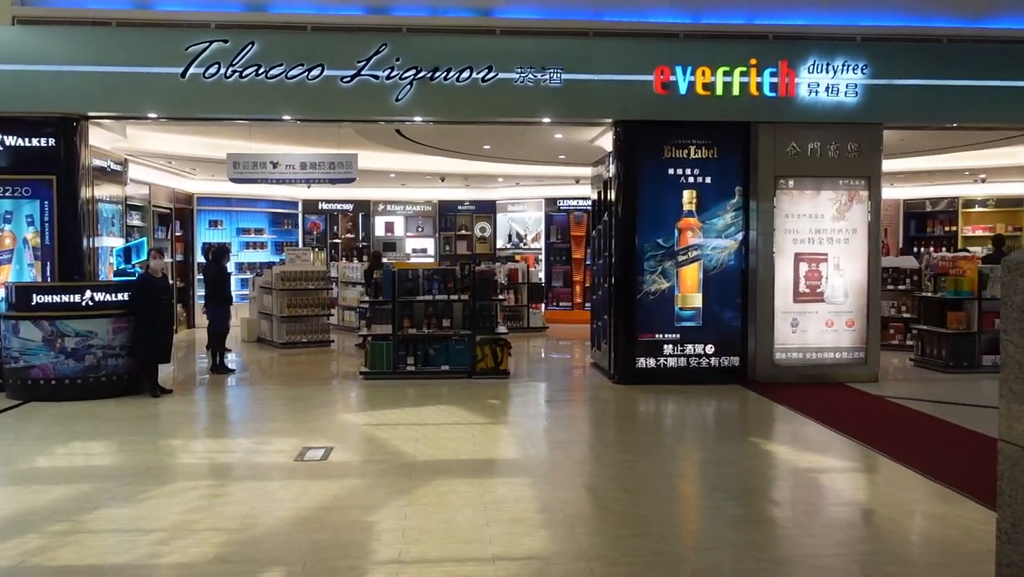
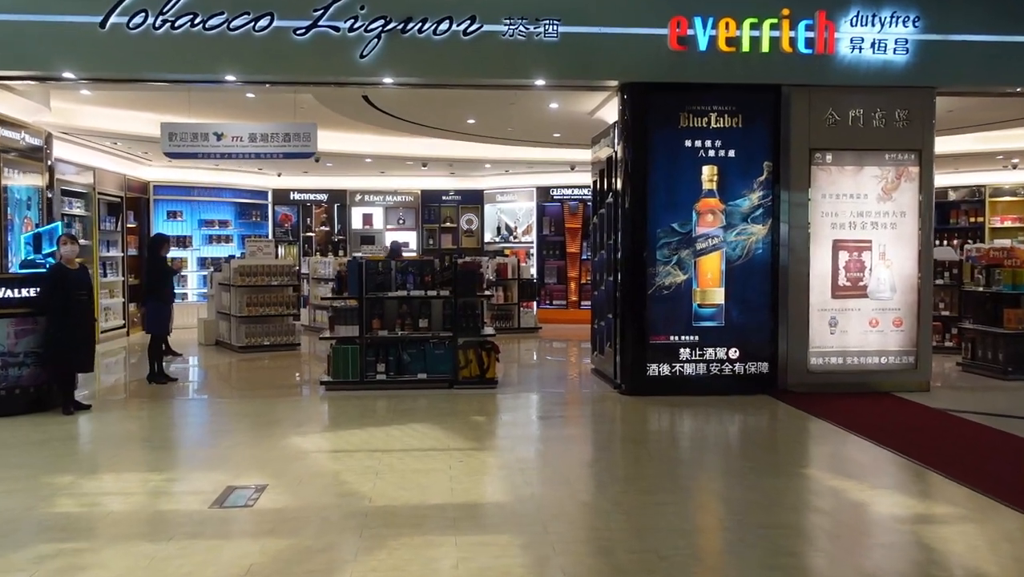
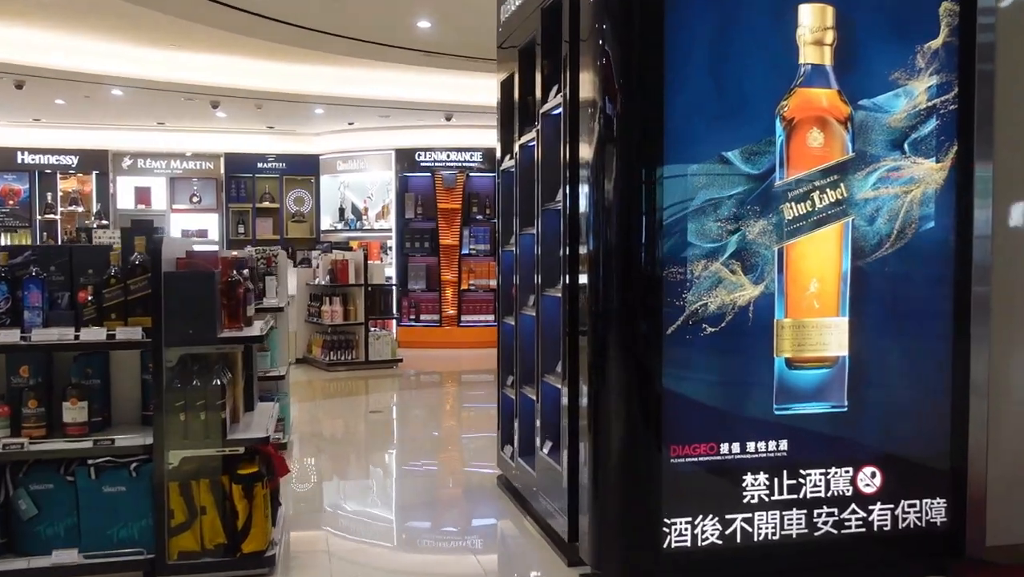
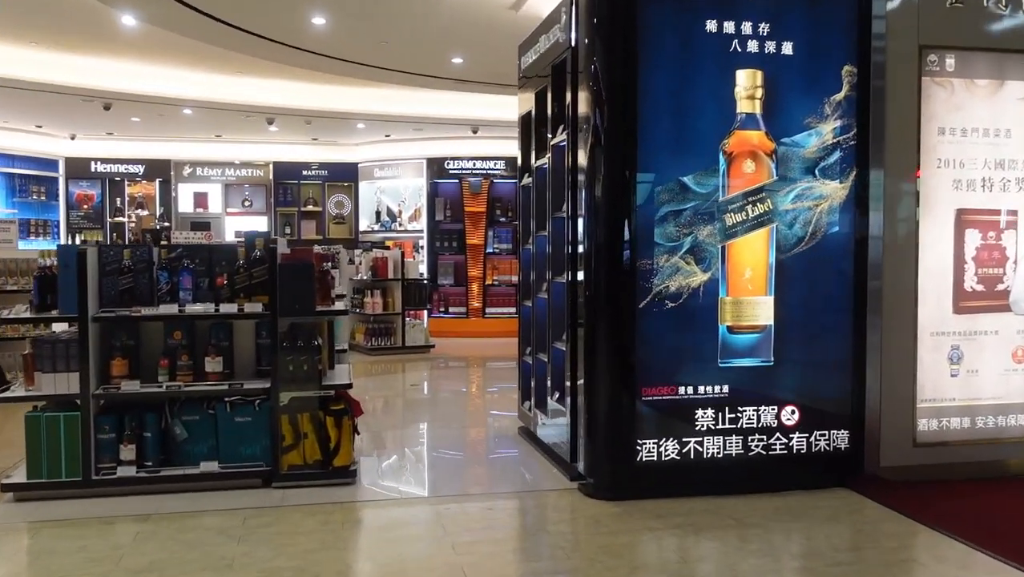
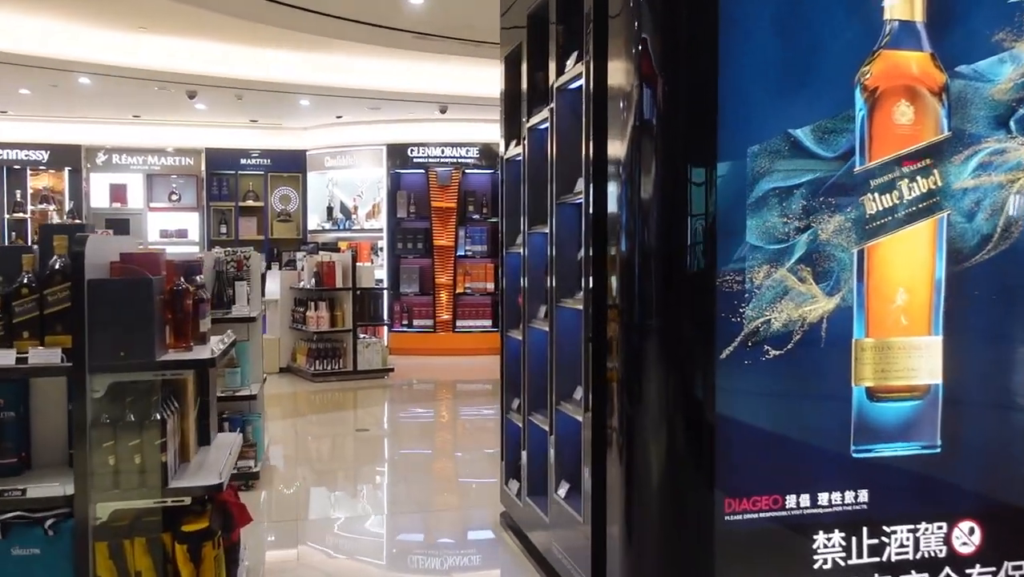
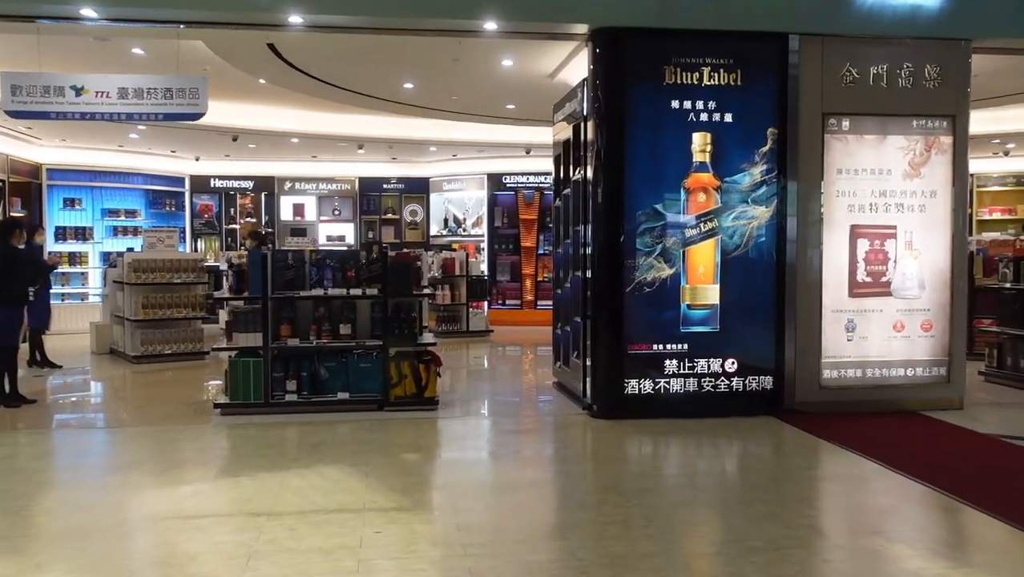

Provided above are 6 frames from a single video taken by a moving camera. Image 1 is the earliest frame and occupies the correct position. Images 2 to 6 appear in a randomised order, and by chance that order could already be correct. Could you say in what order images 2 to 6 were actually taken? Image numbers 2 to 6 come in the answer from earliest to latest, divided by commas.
2, 6, 4, 3, 5
